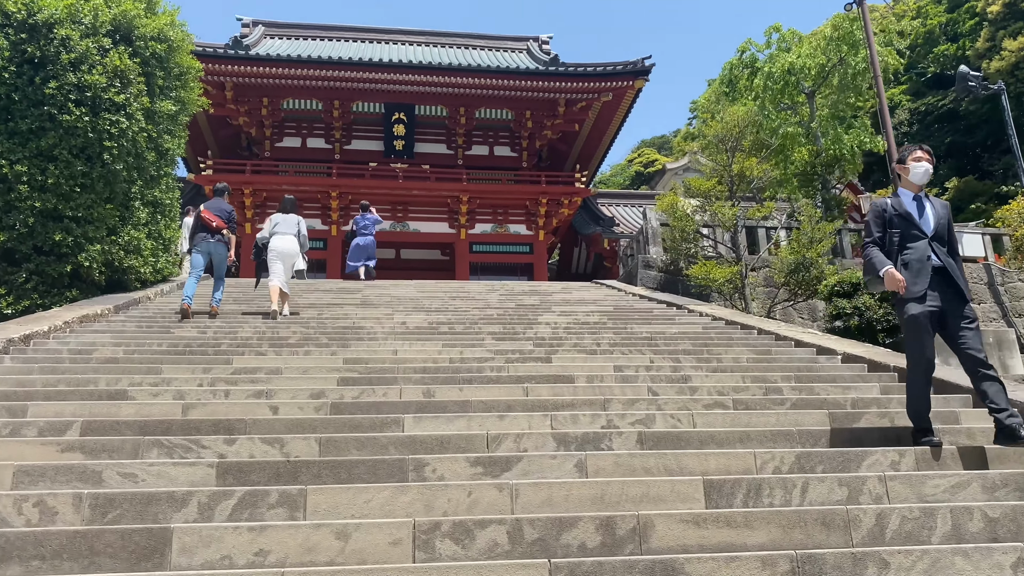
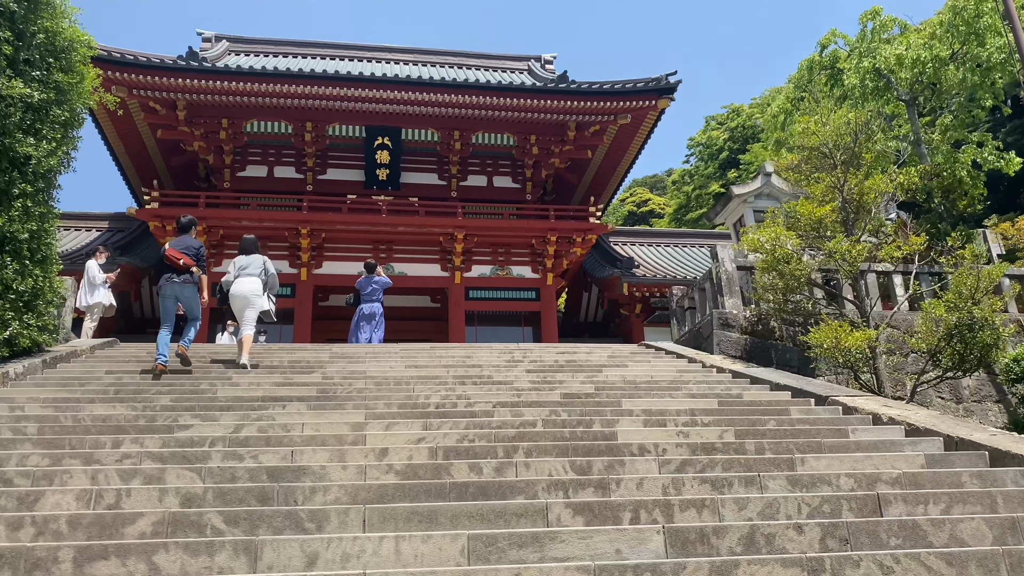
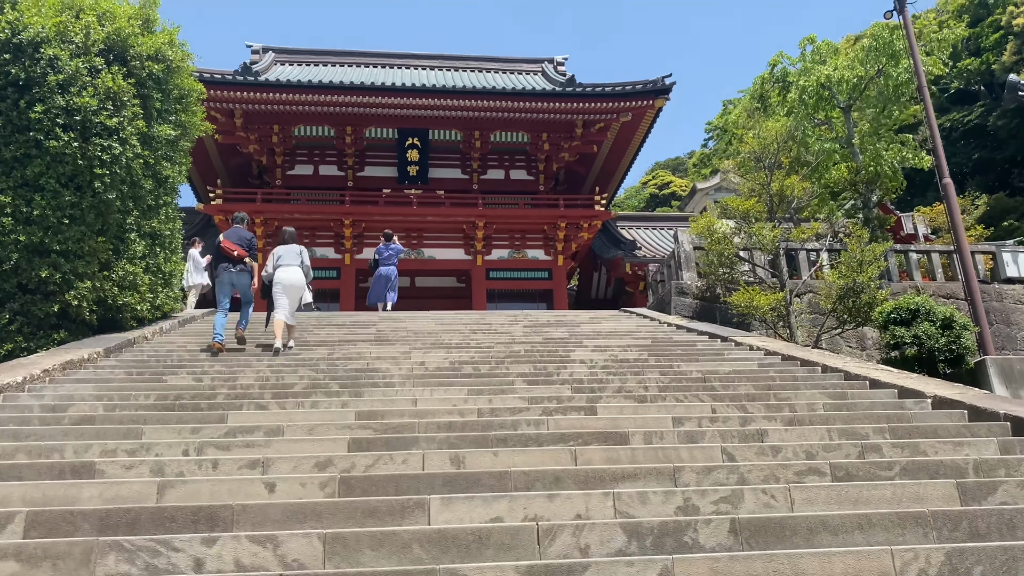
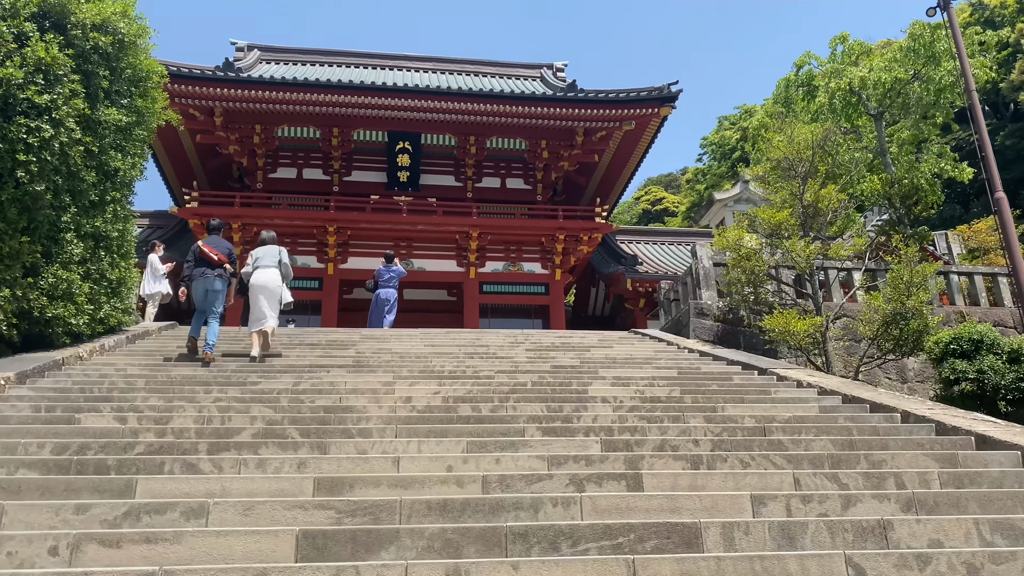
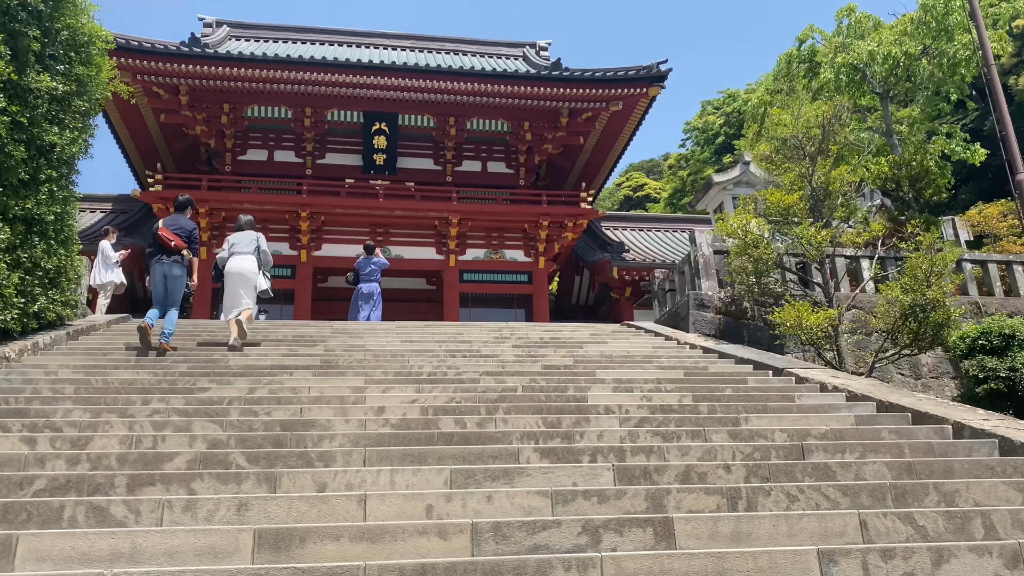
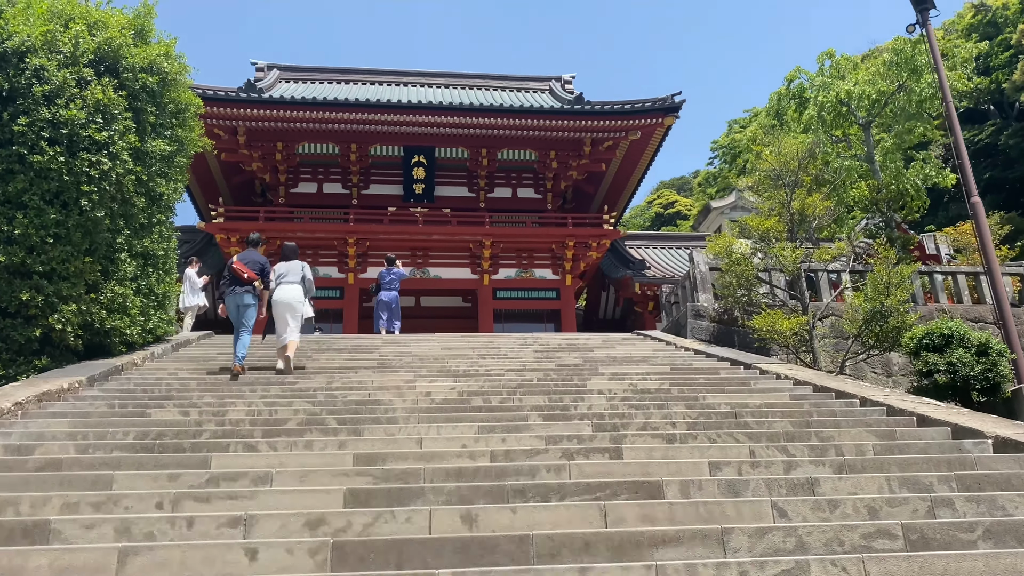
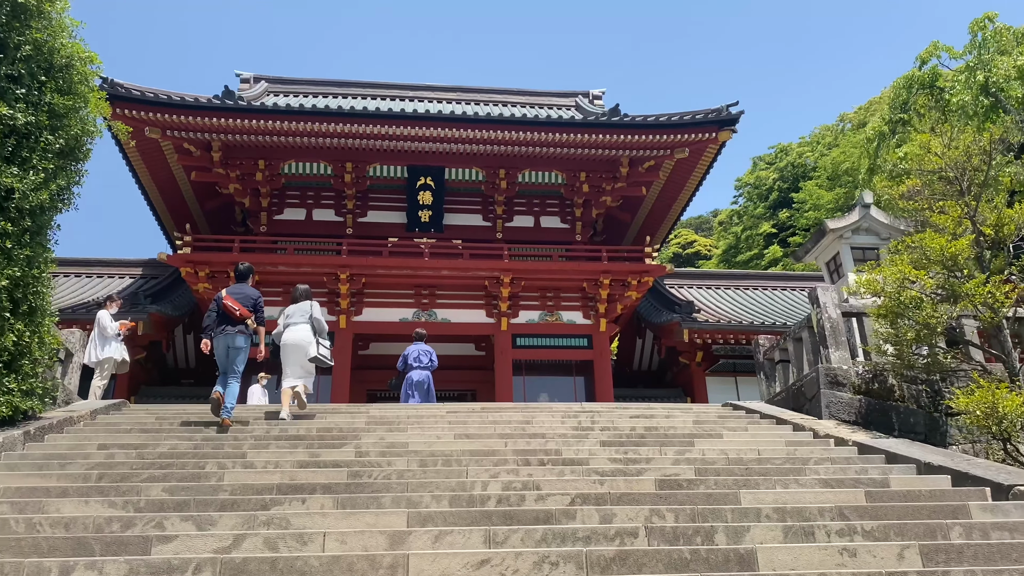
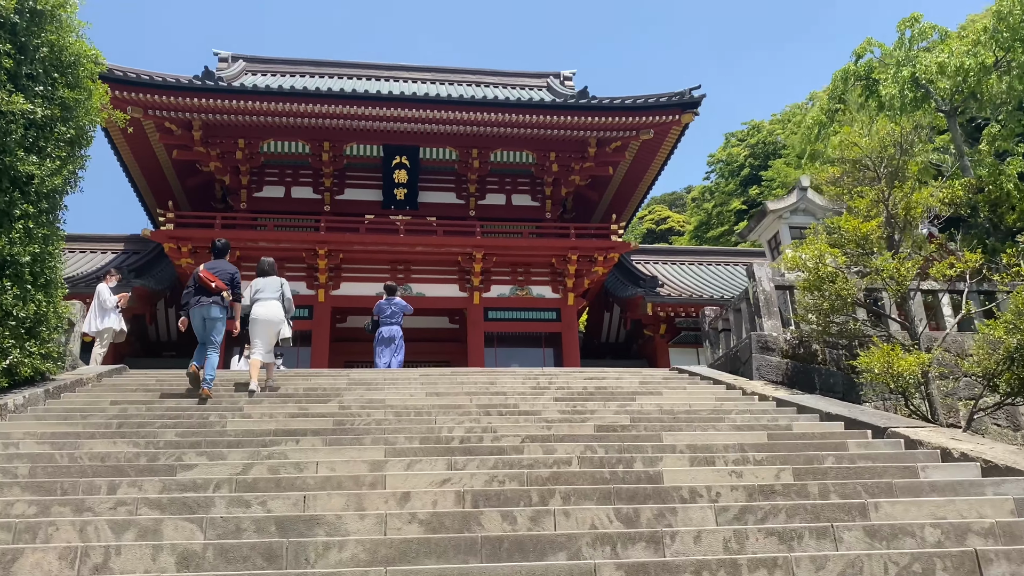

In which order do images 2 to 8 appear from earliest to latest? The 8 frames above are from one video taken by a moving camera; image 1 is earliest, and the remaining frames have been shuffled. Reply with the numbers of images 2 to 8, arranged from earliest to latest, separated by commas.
3, 6, 4, 5, 2, 8, 7
